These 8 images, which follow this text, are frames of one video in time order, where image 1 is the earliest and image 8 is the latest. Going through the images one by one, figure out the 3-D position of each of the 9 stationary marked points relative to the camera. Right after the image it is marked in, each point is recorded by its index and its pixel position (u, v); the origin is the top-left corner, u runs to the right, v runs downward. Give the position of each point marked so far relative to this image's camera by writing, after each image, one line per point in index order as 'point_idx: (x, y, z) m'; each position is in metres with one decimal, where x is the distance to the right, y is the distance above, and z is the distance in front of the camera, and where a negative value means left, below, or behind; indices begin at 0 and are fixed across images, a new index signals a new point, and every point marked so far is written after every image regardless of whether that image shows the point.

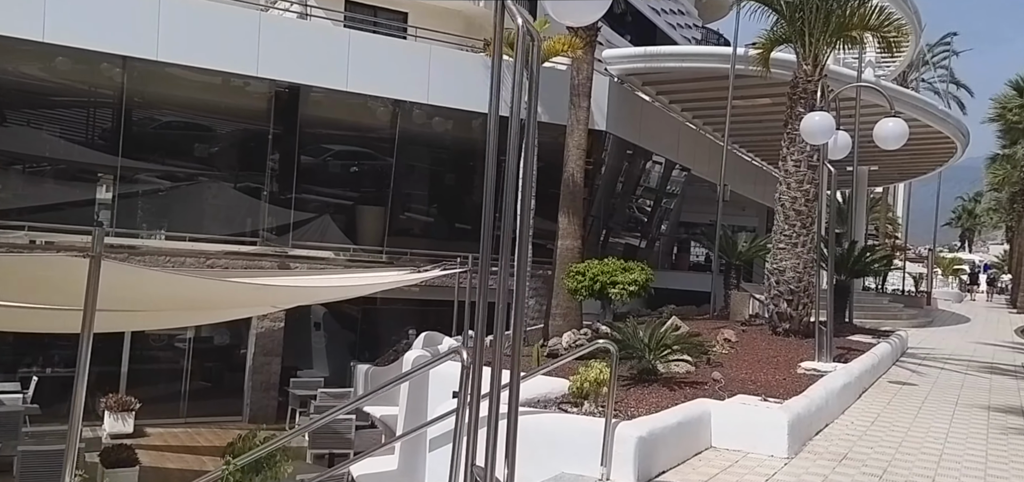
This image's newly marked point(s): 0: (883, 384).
0: (+5.6, -2.2, +12.6) m
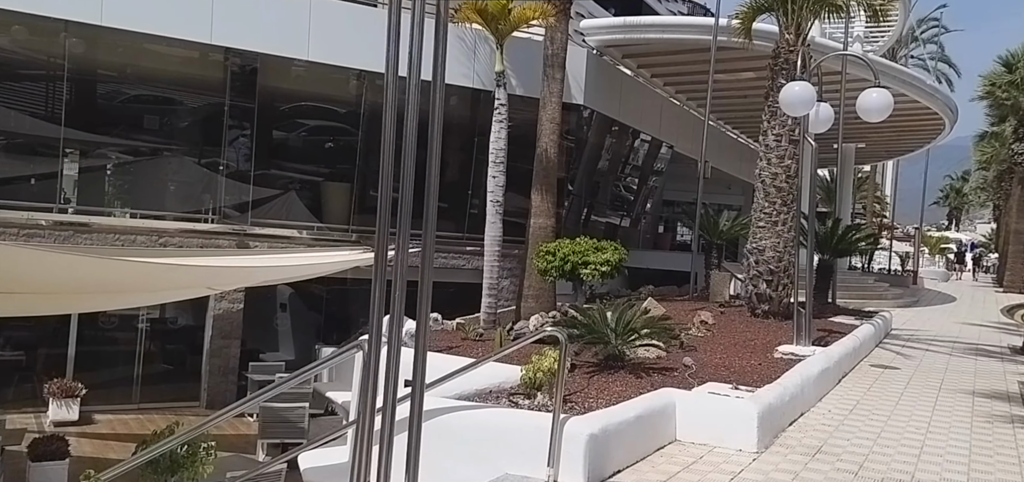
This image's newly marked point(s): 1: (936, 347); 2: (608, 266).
0: (+5.1, -1.8, +12.1) m
1: (+7.6, -1.9, +15.0) m
2: (+1.4, -0.4, +12.5) m
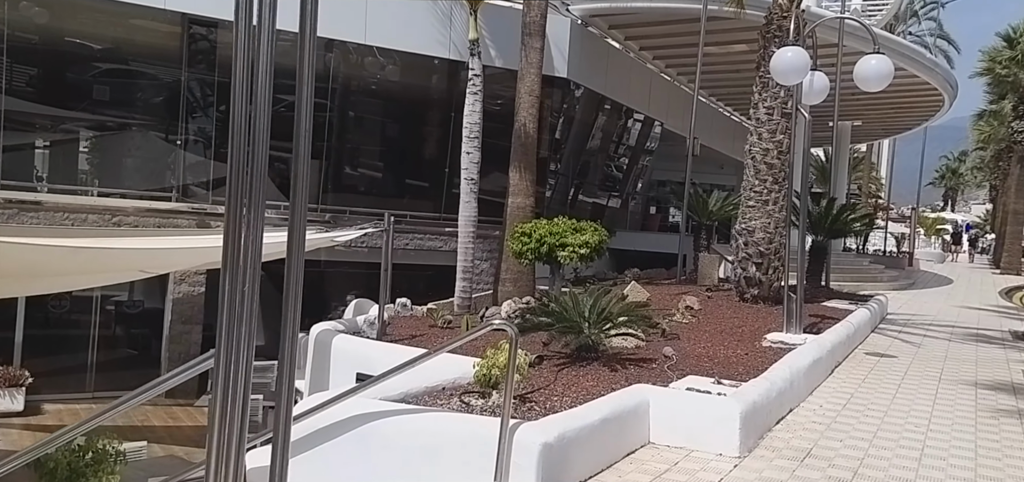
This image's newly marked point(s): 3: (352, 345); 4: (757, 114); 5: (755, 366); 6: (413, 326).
0: (+4.7, -1.6, +11.4) m
1: (+7.2, -1.5, +14.3) m
2: (+1.1, -0.1, +11.7) m
3: (-1.5, -1.0, +8.1) m
4: (+3.7, +1.9, +12.8) m
5: (+2.5, -1.3, +8.7) m
6: (-1.3, -1.1, +10.7) m
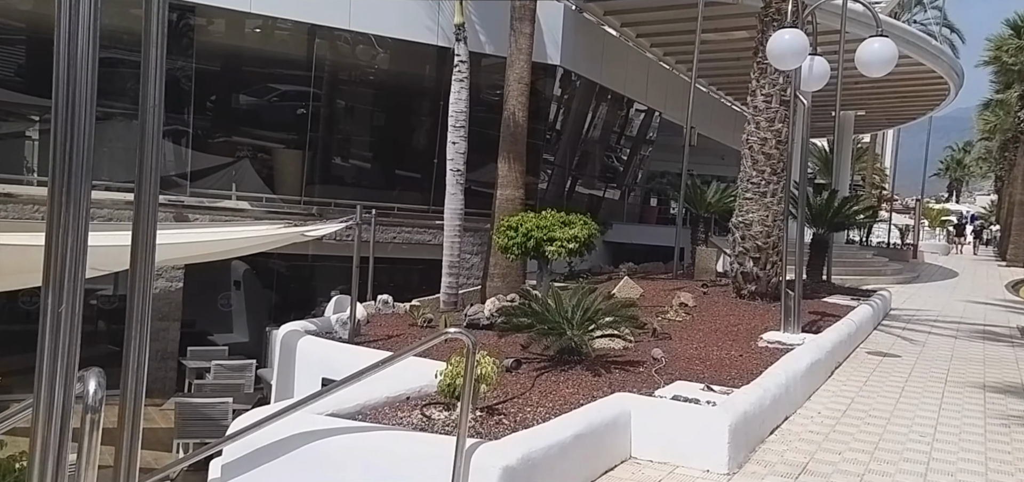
0: (+4.5, -1.5, +10.9) m
1: (+7.0, -1.4, +13.8) m
2: (+0.9, 0.0, +11.2) m
3: (-1.7, -1.0, +7.6) m
4: (+3.5, +2.0, +12.2) m
5: (+2.3, -1.3, +8.2) m
6: (-1.5, -1.0, +10.2) m
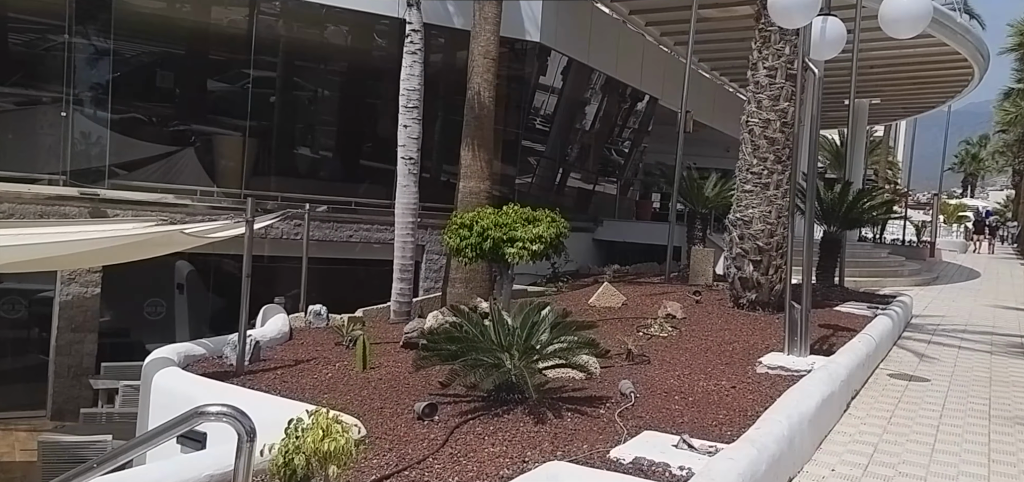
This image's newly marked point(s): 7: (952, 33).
0: (+4.0, -1.5, +9.1) m
1: (+6.5, -1.4, +12.0) m
2: (+0.3, 0.0, +9.4) m
3: (-2.3, -1.0, +5.8) m
4: (+3.0, +2.0, +10.4) m
5: (+1.8, -1.3, +6.4) m
6: (-2.0, -1.0, +8.4) m
7: (+10.3, +4.9, +19.7) m
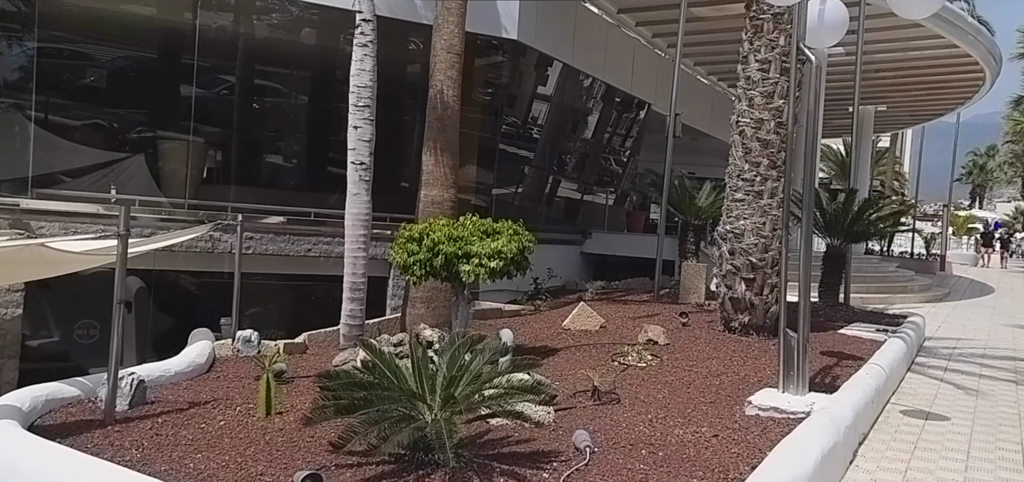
0: (+3.5, -1.7, +7.8) m
1: (+6.1, -1.6, +10.7) m
2: (-0.1, -0.2, +8.2) m
3: (-2.8, -1.1, +4.6) m
4: (+2.6, +1.9, +9.2) m
5: (+1.3, -1.4, +5.2) m
6: (-2.4, -1.2, +7.2) m
7: (+10.0, +4.6, +18.5) m
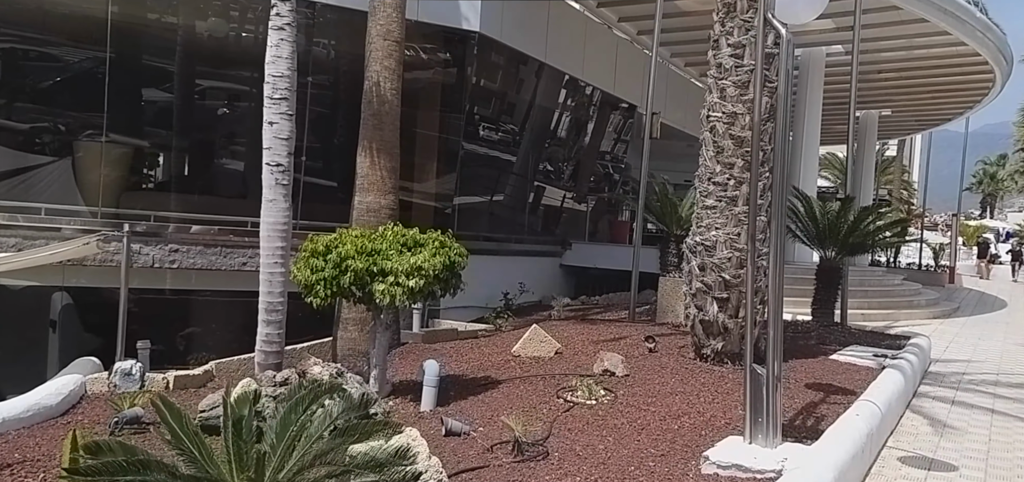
0: (+2.9, -1.8, +6.5) m
1: (+5.5, -1.8, +9.4) m
2: (-0.7, -0.3, +7.0) m
3: (-3.4, -1.2, +3.4) m
4: (+2.0, +1.7, +8.0) m
5: (+0.7, -1.5, +3.9) m
6: (-3.1, -1.3, +6.0) m
7: (+9.4, +4.3, +17.1) m
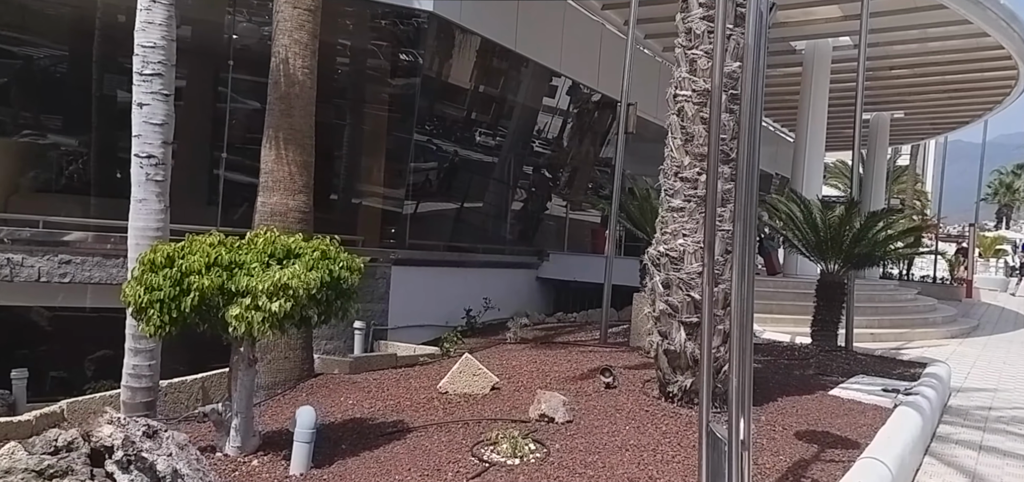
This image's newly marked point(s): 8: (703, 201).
0: (+2.3, -1.8, +4.8) m
1: (+4.9, -1.9, +7.7) m
2: (-1.4, -0.4, +5.4) m
3: (-4.1, -1.2, +1.8) m
4: (+1.4, +1.7, +6.4) m
5: (0.0, -1.5, +2.3) m
6: (-3.7, -1.3, +4.4) m
7: (+8.9, +4.1, +15.5) m
8: (+1.4, +0.3, +6.1) m
